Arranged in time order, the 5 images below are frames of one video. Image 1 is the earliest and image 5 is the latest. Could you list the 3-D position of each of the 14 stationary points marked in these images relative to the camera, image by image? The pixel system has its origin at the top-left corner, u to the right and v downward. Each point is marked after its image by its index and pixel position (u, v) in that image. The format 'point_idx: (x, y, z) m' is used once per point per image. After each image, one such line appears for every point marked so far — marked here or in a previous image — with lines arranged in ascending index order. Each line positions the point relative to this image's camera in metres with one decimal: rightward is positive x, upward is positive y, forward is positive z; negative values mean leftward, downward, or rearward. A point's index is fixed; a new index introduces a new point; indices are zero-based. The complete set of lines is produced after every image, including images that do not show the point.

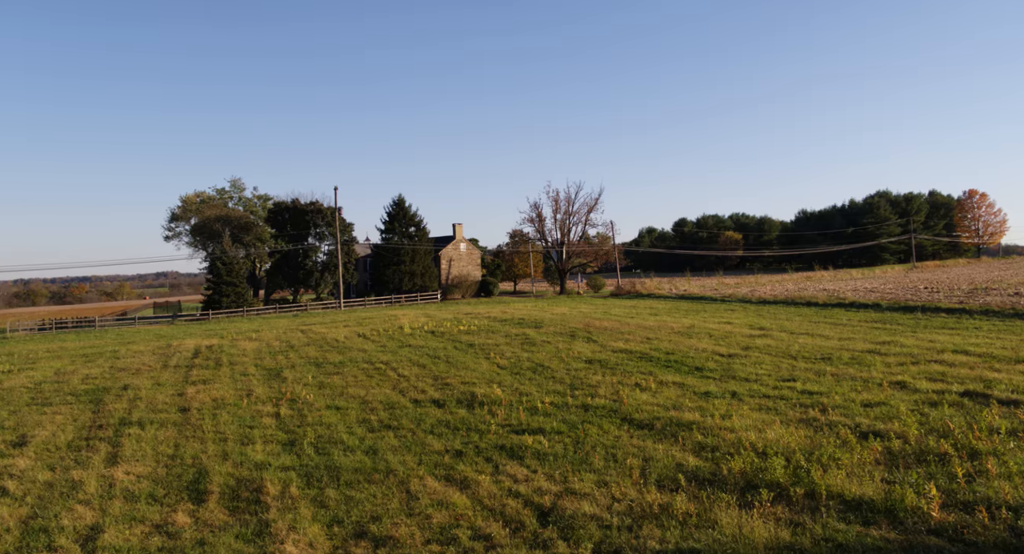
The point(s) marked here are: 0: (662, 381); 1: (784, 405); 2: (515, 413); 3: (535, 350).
0: (+3.3, -2.3, +15.3) m
1: (+5.0, -2.4, +12.9) m
2: (+0.1, -2.5, +12.7) m
3: (+0.7, -2.1, +19.6) m
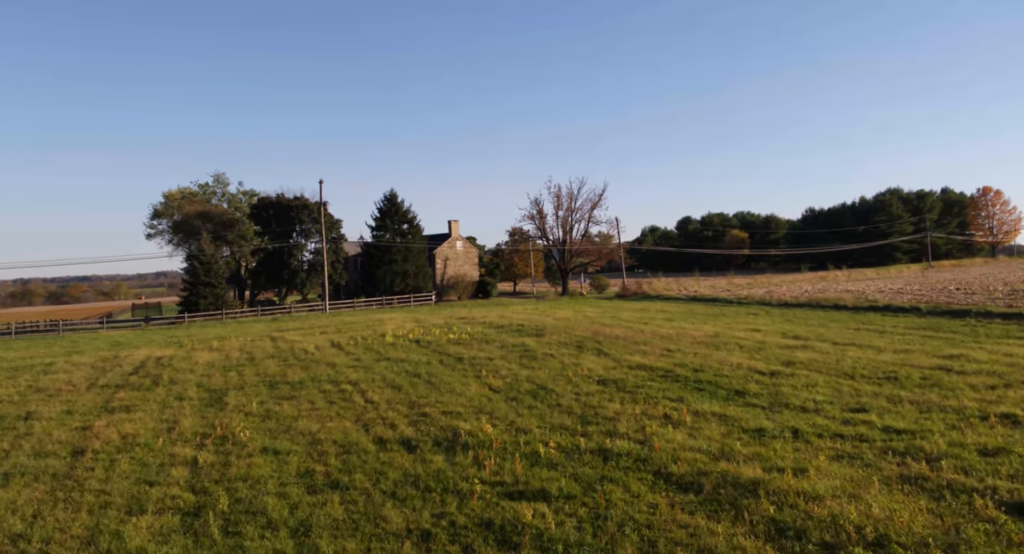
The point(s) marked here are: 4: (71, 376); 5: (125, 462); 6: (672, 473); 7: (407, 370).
0: (+3.2, -2.3, +12.0) m
1: (+4.9, -2.4, +9.6) m
2: (0.0, -2.5, +9.4) m
3: (+0.6, -2.1, +16.3) m
4: (-11.3, -2.6, +17.8) m
5: (-5.6, -2.7, +10.0) m
6: (+2.0, -2.5, +8.9) m
7: (-2.5, -2.2, +16.2) m
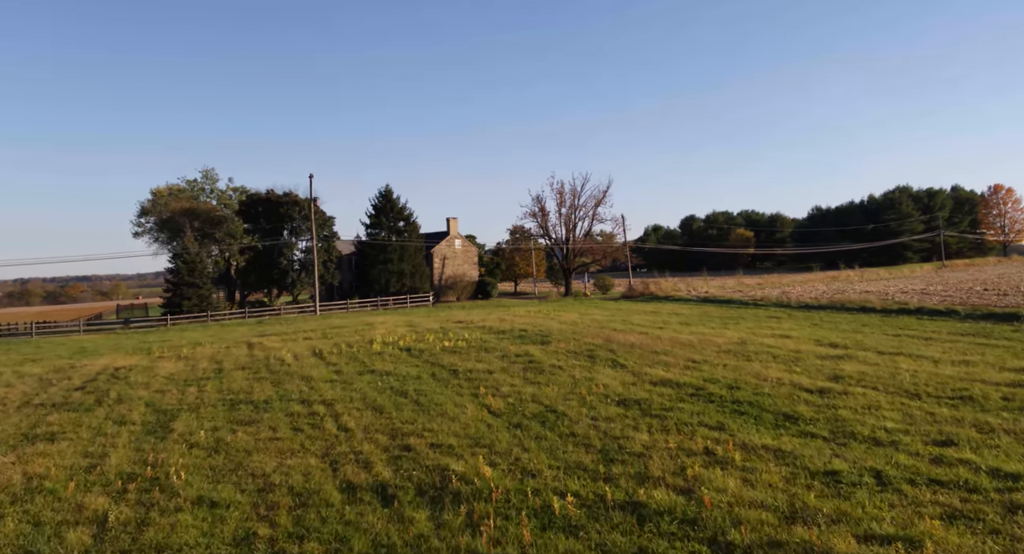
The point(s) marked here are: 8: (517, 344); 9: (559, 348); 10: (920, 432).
0: (+3.3, -2.3, +9.7) m
1: (+5.0, -2.4, +7.3) m
2: (0.0, -2.6, +7.1) m
3: (+0.6, -2.1, +14.0) m
4: (-11.3, -2.6, +15.5) m
5: (-5.5, -2.7, +7.7) m
6: (+2.1, -2.5, +6.6) m
7: (-2.4, -2.2, +13.9) m
8: (+0.1, -1.9, +19.3) m
9: (+1.2, -1.9, +18.3) m
10: (+6.0, -2.3, +10.2) m
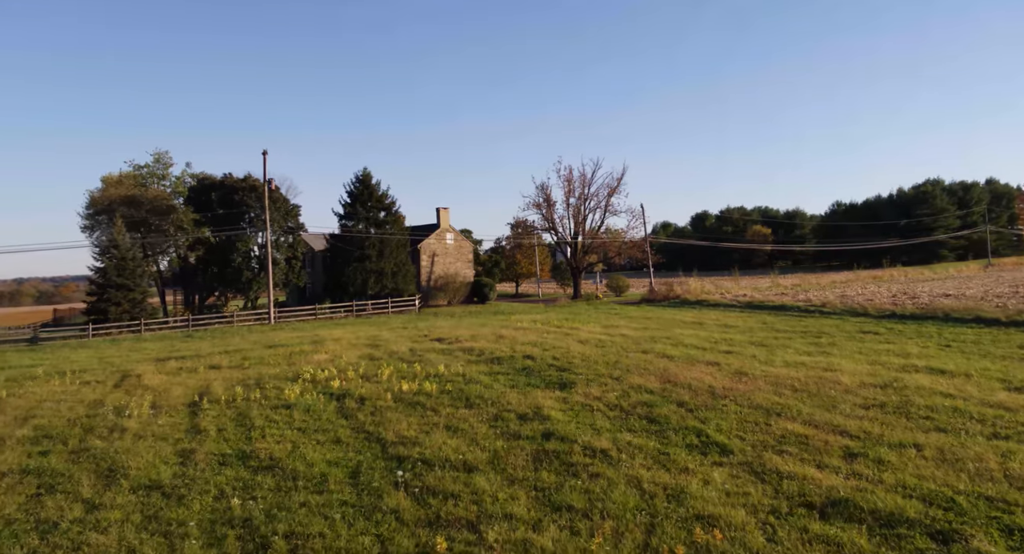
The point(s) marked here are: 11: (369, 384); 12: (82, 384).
0: (+3.2, -2.4, +2.2) m
1: (+5.0, -2.4, -0.2) m
2: (0.0, -2.6, -0.4) m
3: (+0.6, -2.1, +6.5) m
4: (-11.3, -2.6, +8.0) m
5: (-5.6, -2.7, +0.2) m
6: (+2.1, -2.5, -0.9) m
7: (-2.4, -2.2, +6.4) m
8: (+0.1, -1.9, +11.8) m
9: (+1.2, -1.9, +10.8) m
10: (+5.9, -2.3, +2.7) m
11: (-2.6, -2.0, +12.9) m
12: (-9.5, -2.3, +15.4) m
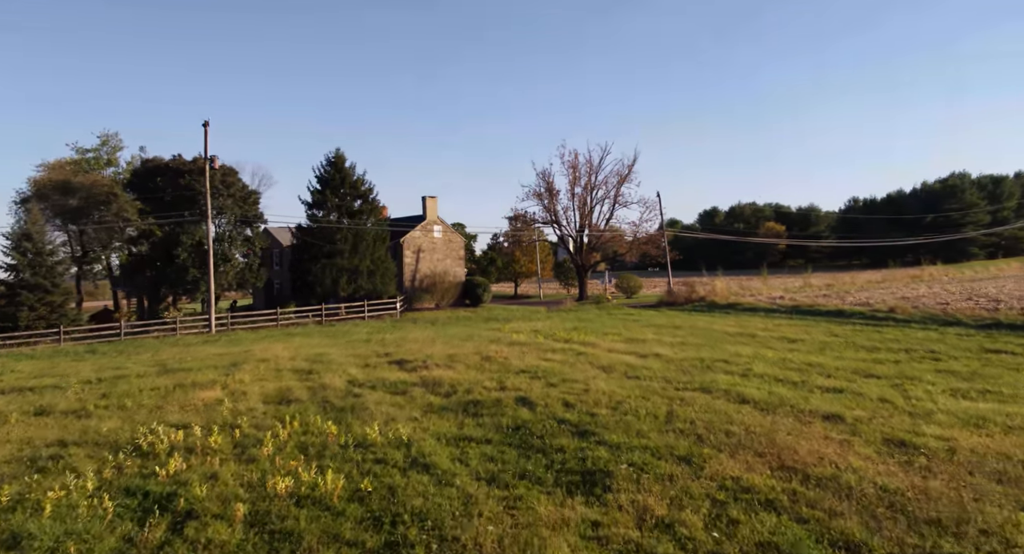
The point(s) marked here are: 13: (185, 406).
0: (+3.0, -2.3, -3.6) m
1: (+4.8, -2.4, -6.0) m
2: (-0.2, -2.5, -6.2) m
3: (+0.4, -2.1, +0.7) m
4: (-11.5, -2.5, +2.2) m
5: (-5.8, -2.7, -5.6) m
6: (+1.9, -2.5, -6.8) m
7: (-2.6, -2.2, +0.6) m
8: (-0.1, -1.8, +6.0) m
9: (+1.0, -1.8, +5.0) m
10: (+5.7, -2.2, -3.2) m
11: (-2.8, -1.9, +7.1) m
12: (-9.7, -2.3, +9.6) m
13: (-4.9, -1.9, +10.6) m
